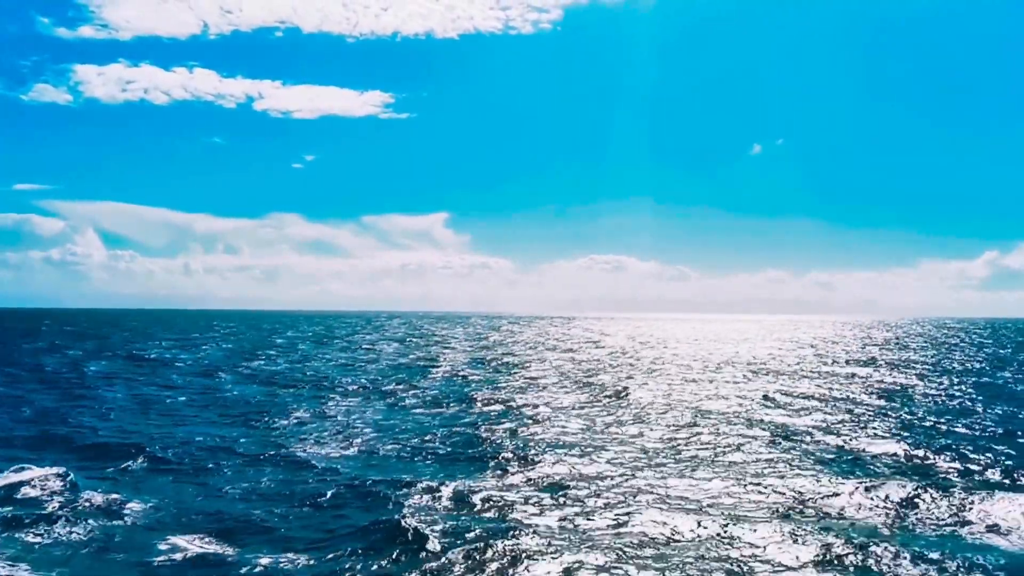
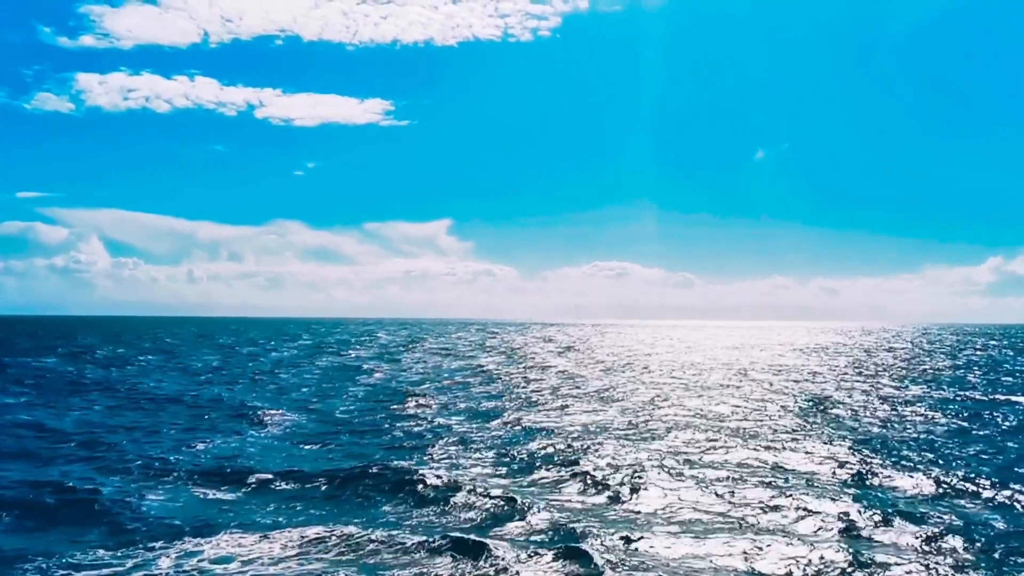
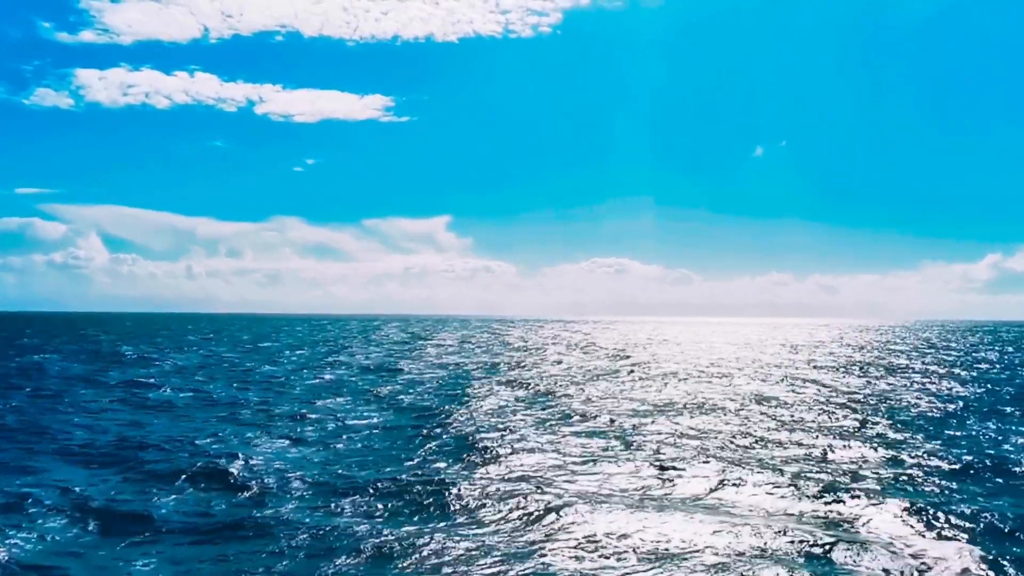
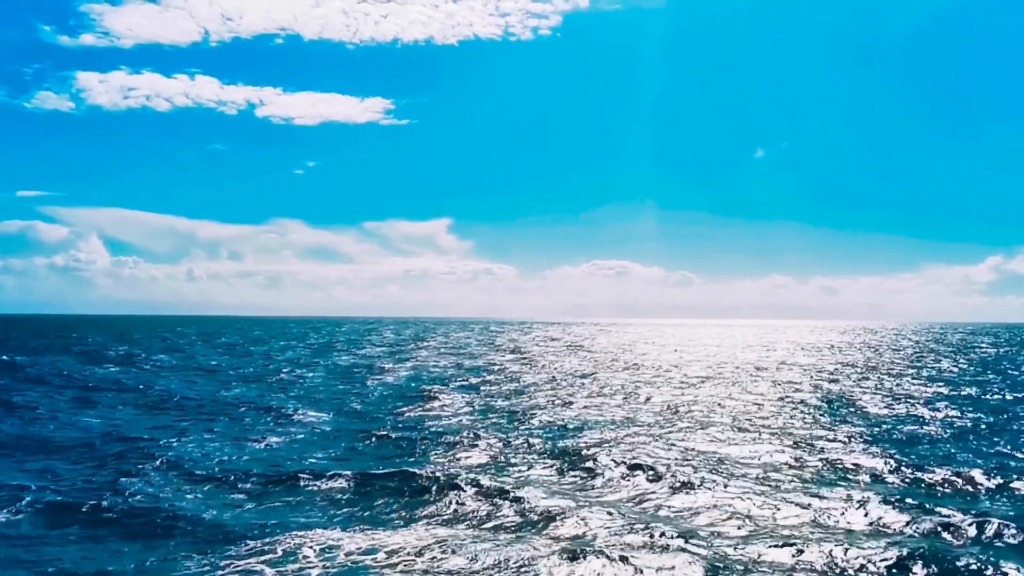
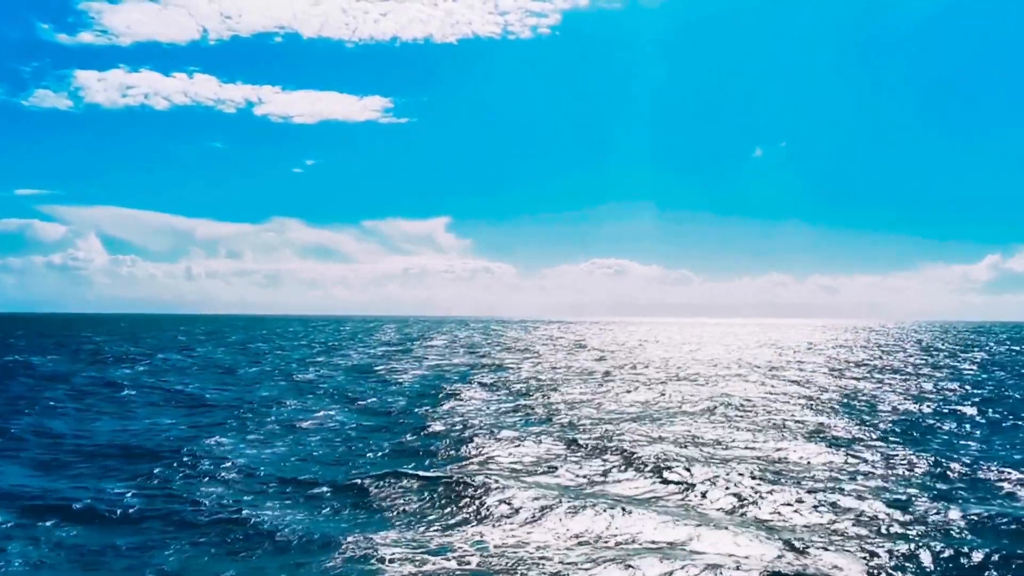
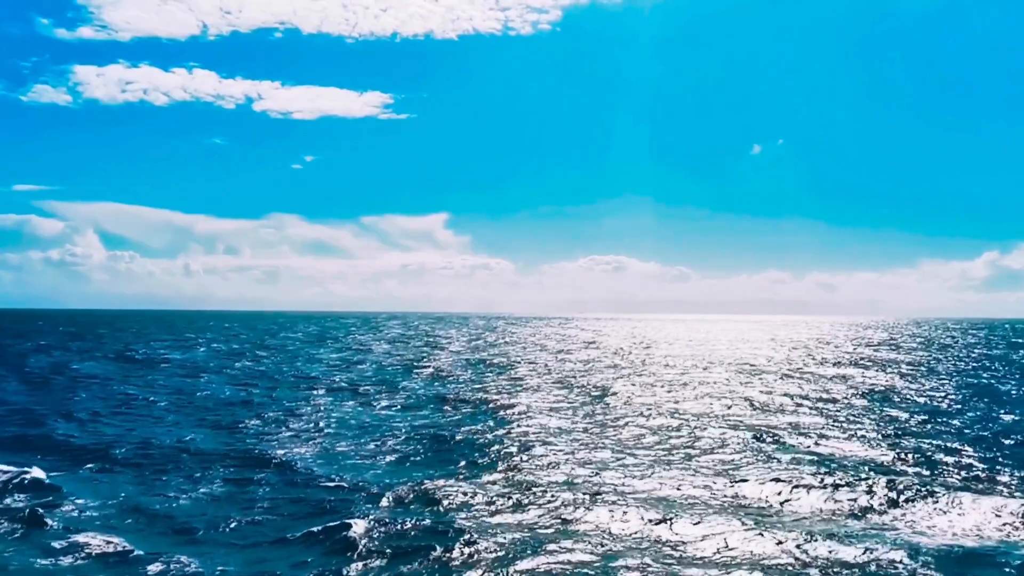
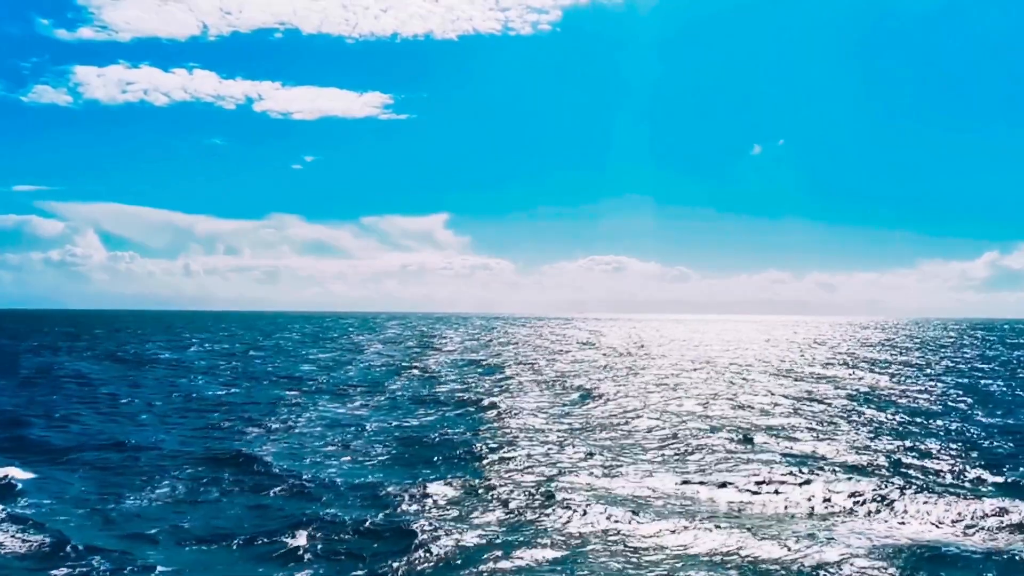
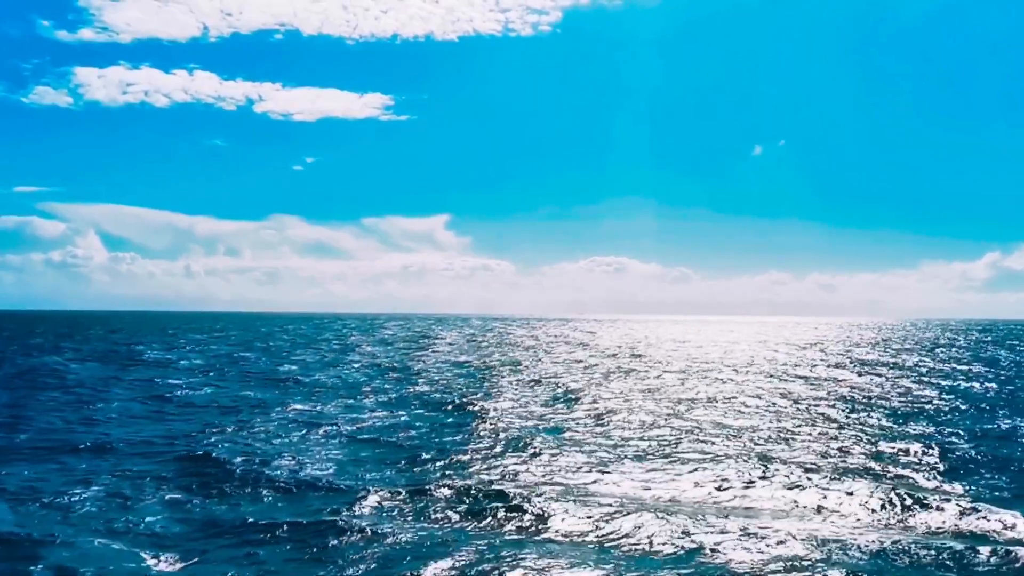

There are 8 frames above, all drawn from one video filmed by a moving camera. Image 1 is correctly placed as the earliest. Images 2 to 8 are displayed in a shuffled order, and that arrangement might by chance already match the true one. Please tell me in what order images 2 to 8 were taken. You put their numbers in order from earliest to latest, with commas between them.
6, 7, 8, 3, 5, 4, 2
